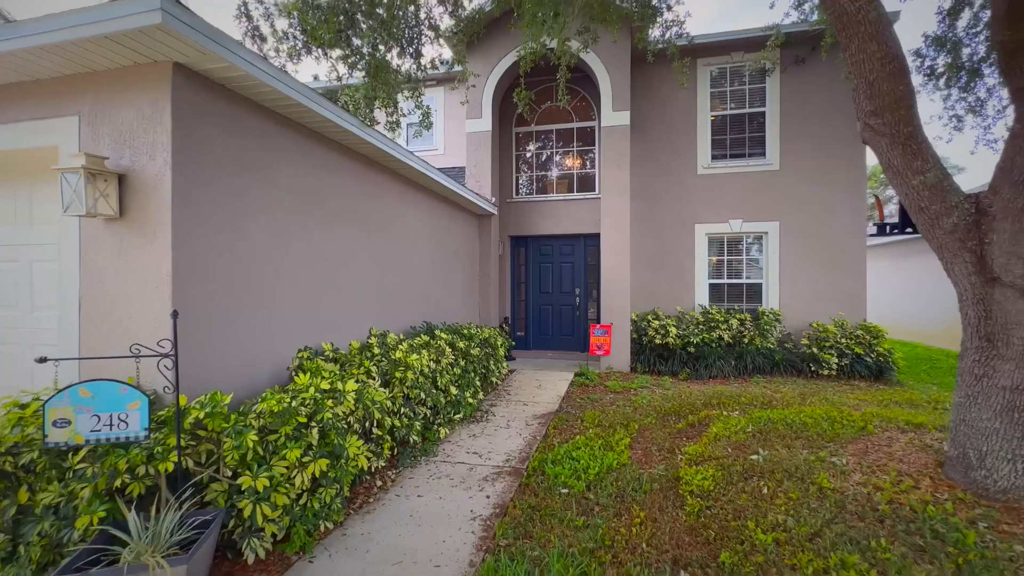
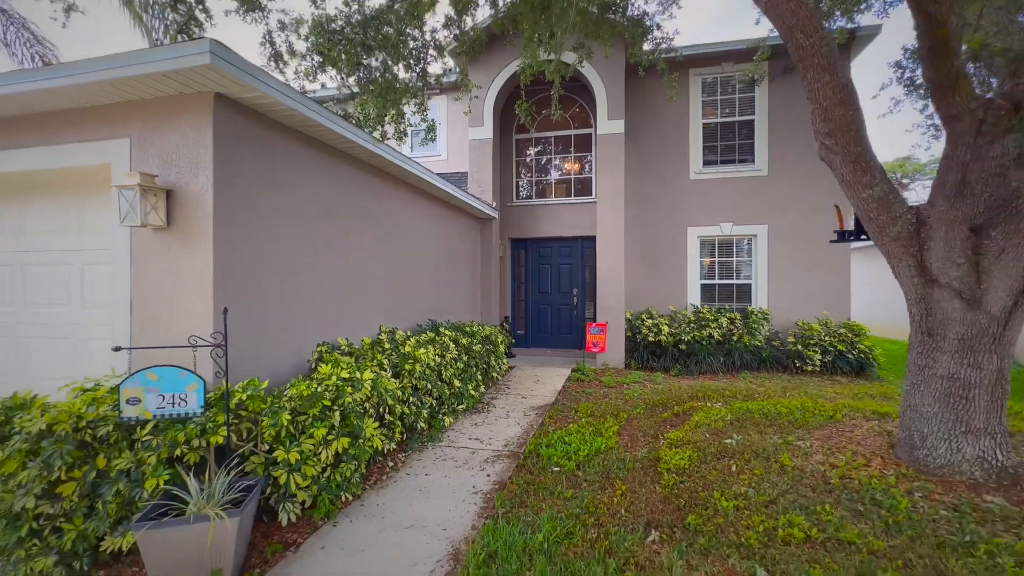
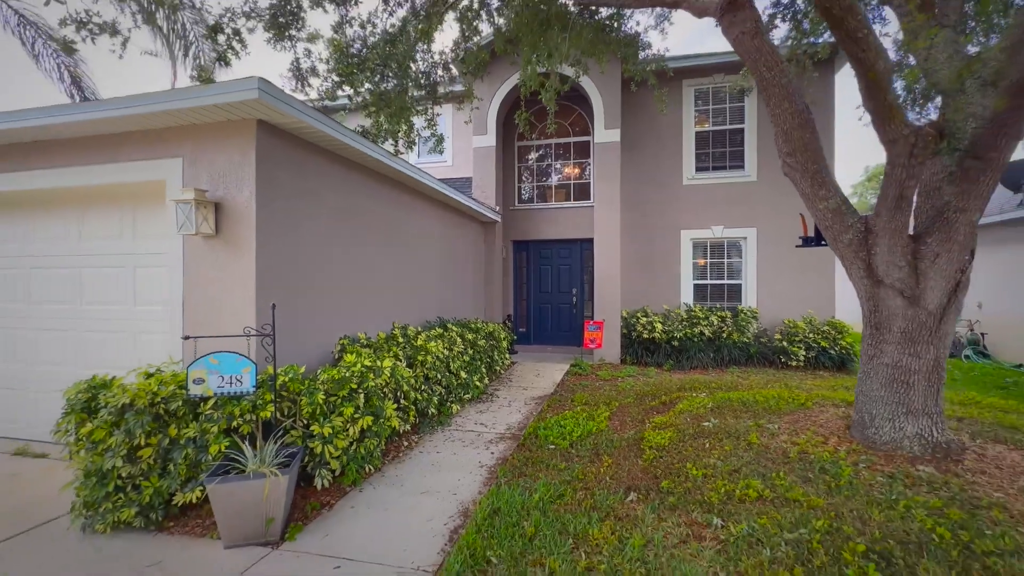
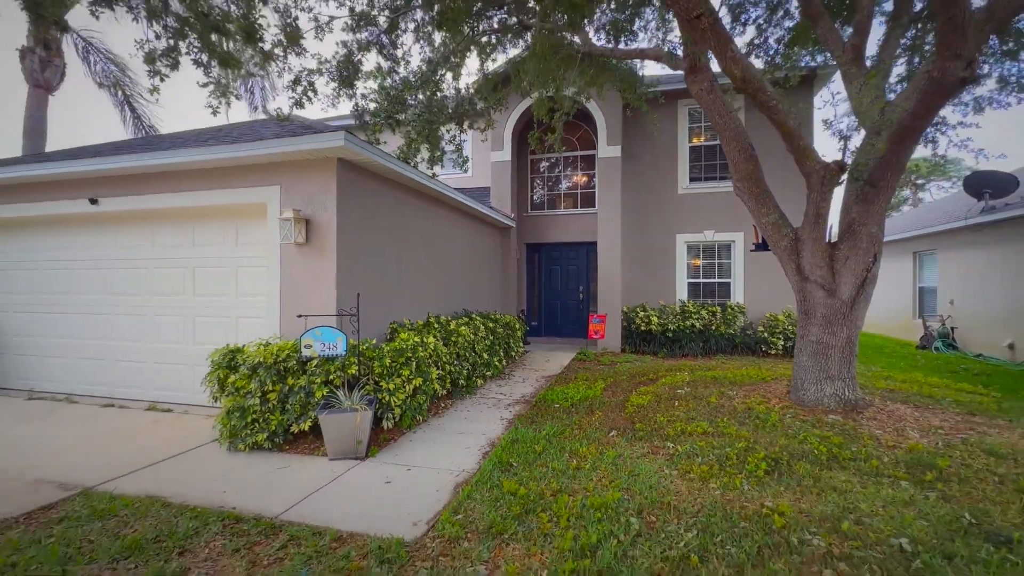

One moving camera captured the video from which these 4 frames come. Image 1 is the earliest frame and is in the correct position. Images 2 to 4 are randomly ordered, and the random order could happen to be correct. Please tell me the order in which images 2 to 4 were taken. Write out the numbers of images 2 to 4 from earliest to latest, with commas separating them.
2, 3, 4
